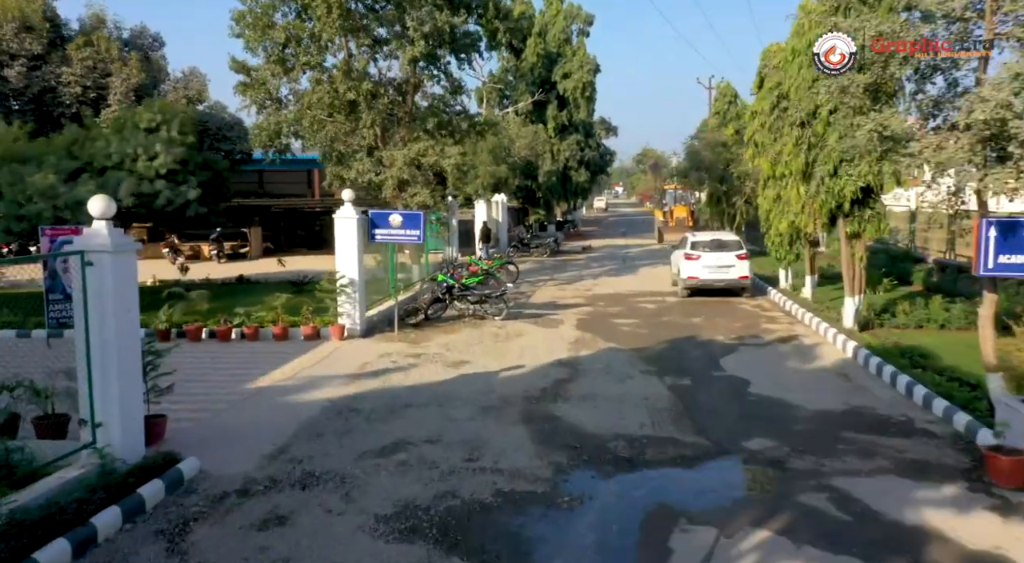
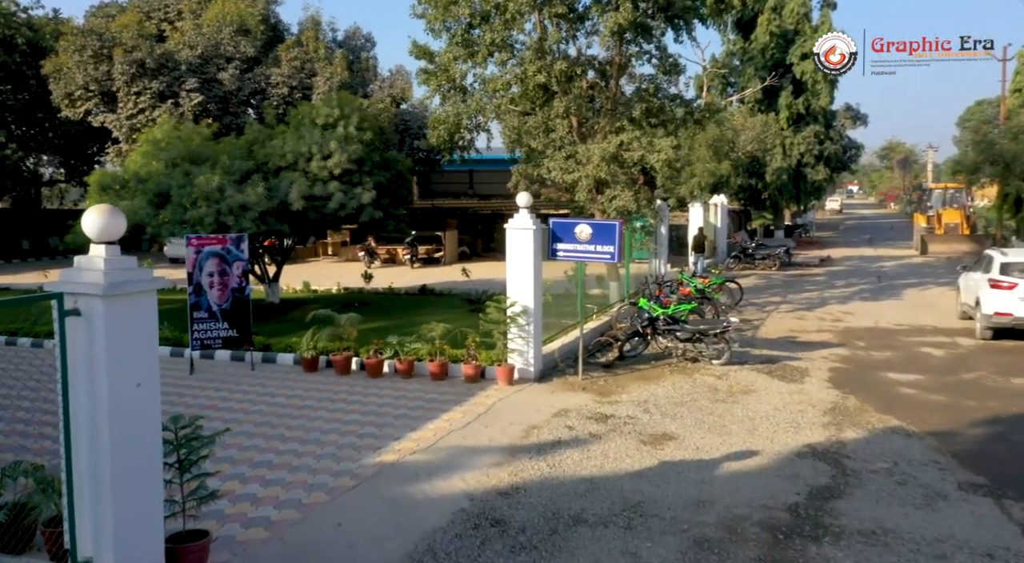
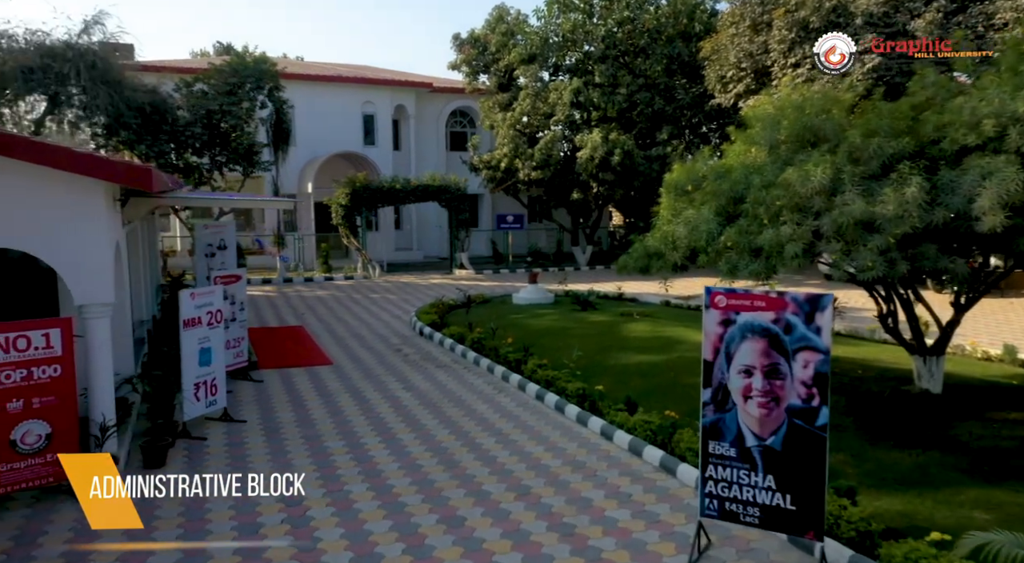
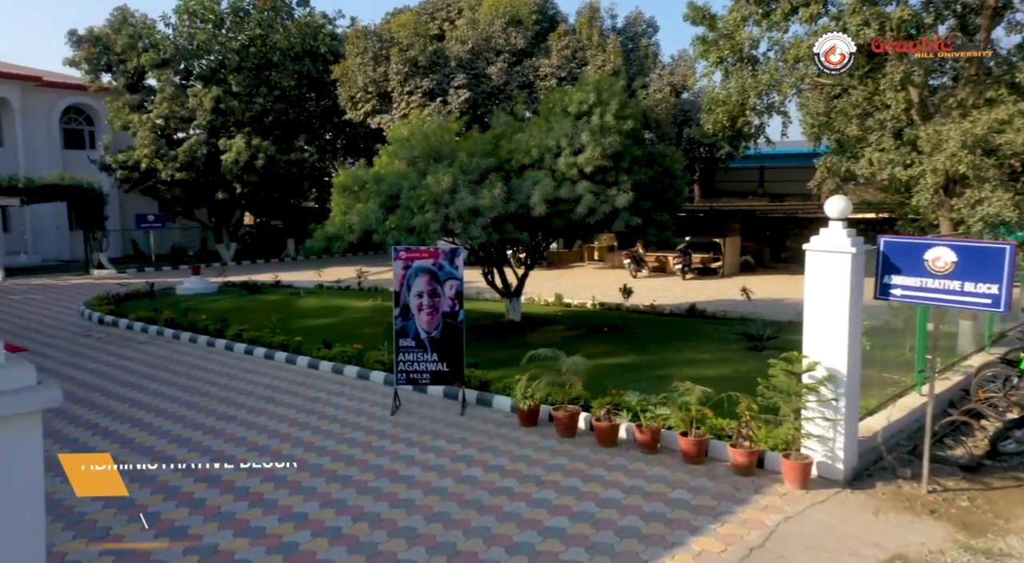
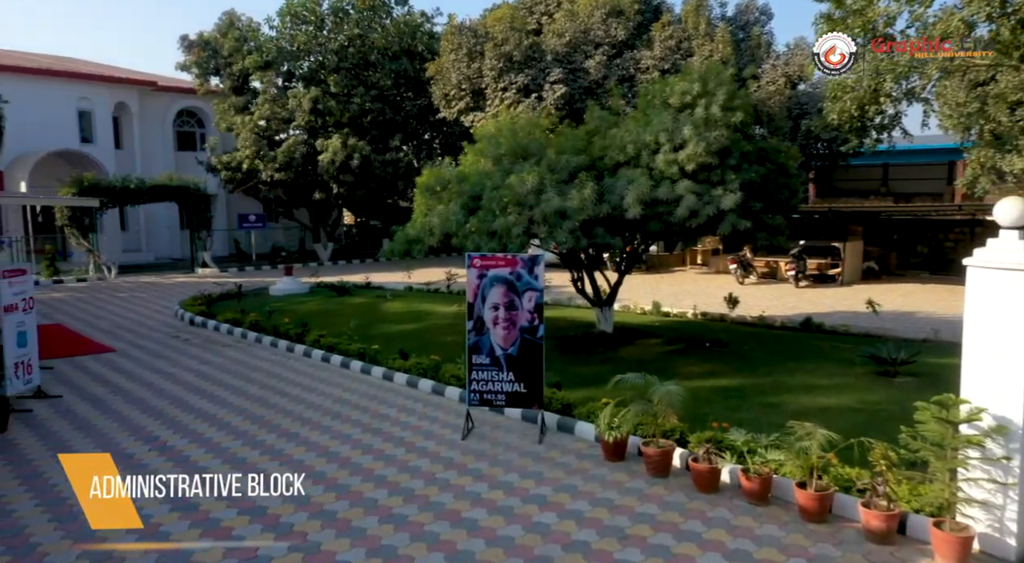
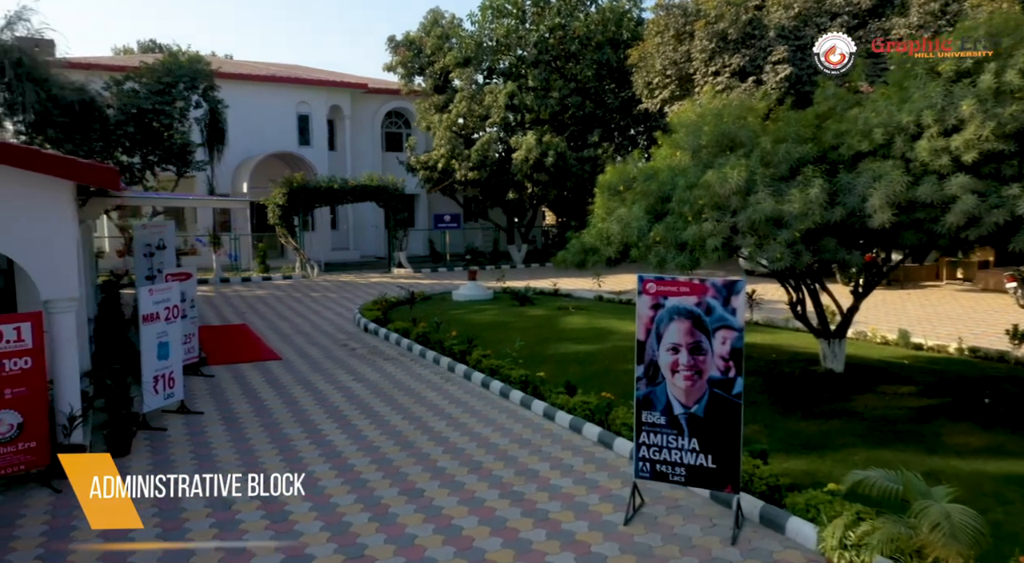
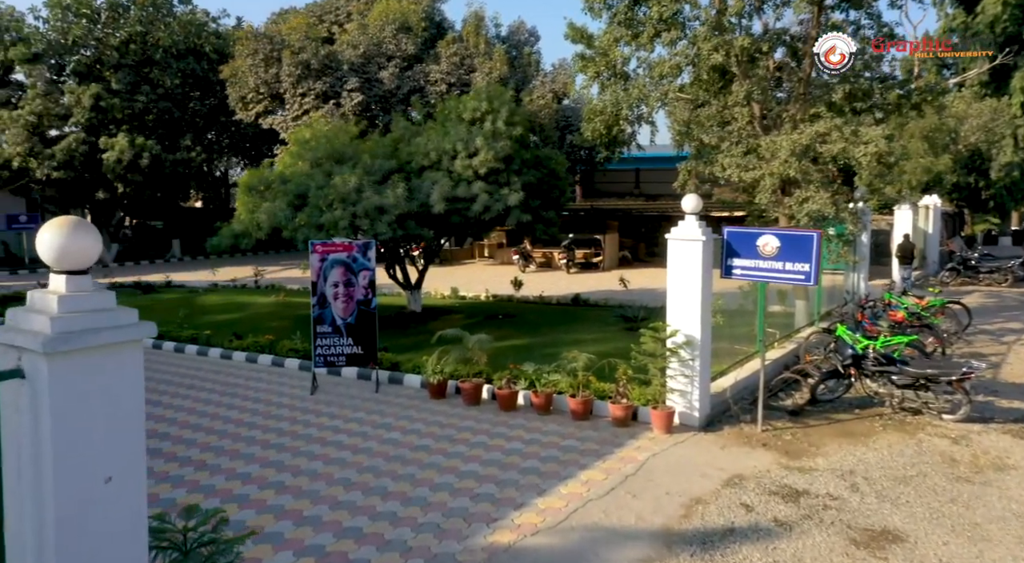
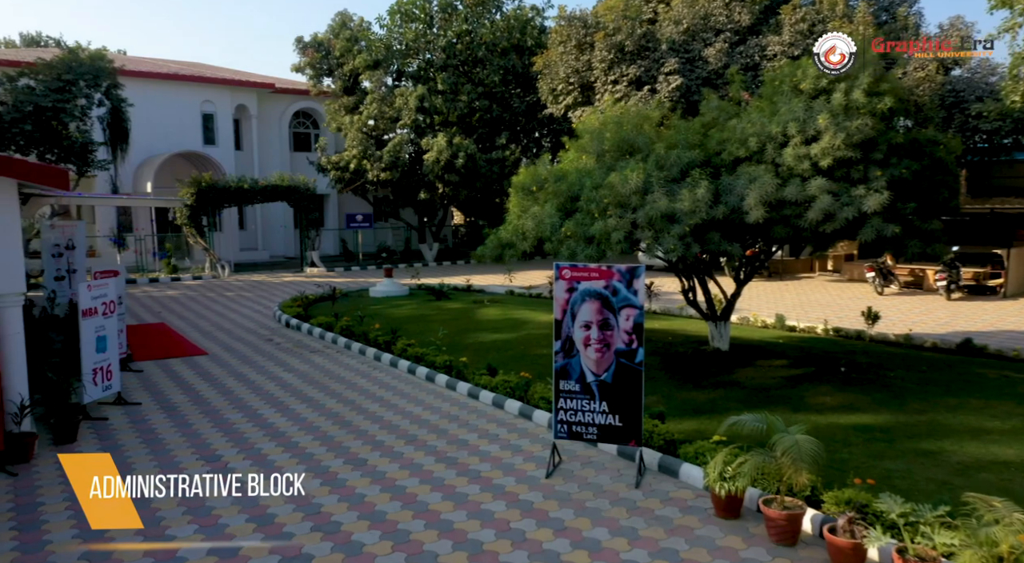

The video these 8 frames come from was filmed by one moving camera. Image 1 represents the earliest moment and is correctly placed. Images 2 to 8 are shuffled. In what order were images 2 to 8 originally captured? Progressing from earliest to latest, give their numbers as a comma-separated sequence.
2, 7, 4, 5, 8, 6, 3
